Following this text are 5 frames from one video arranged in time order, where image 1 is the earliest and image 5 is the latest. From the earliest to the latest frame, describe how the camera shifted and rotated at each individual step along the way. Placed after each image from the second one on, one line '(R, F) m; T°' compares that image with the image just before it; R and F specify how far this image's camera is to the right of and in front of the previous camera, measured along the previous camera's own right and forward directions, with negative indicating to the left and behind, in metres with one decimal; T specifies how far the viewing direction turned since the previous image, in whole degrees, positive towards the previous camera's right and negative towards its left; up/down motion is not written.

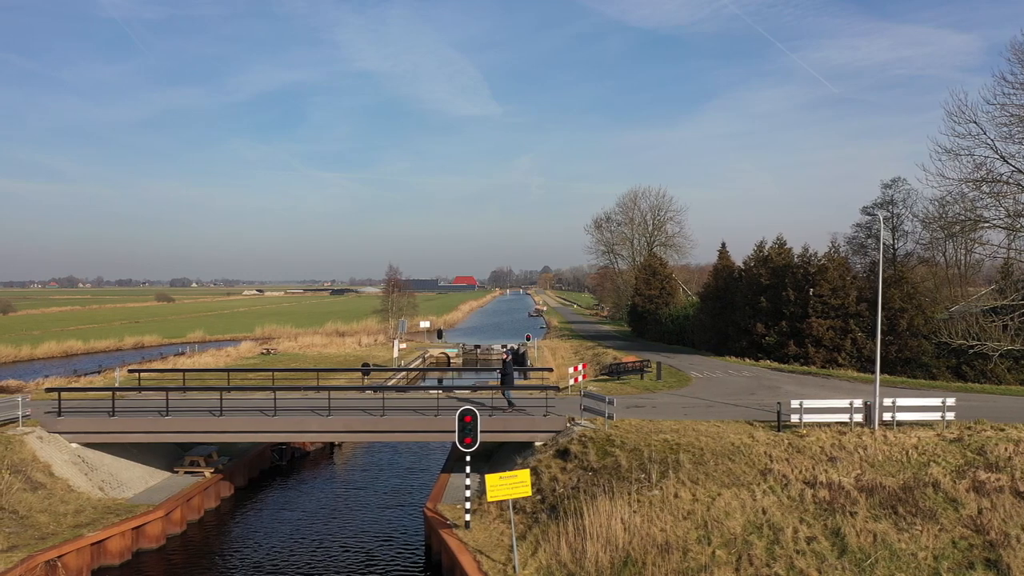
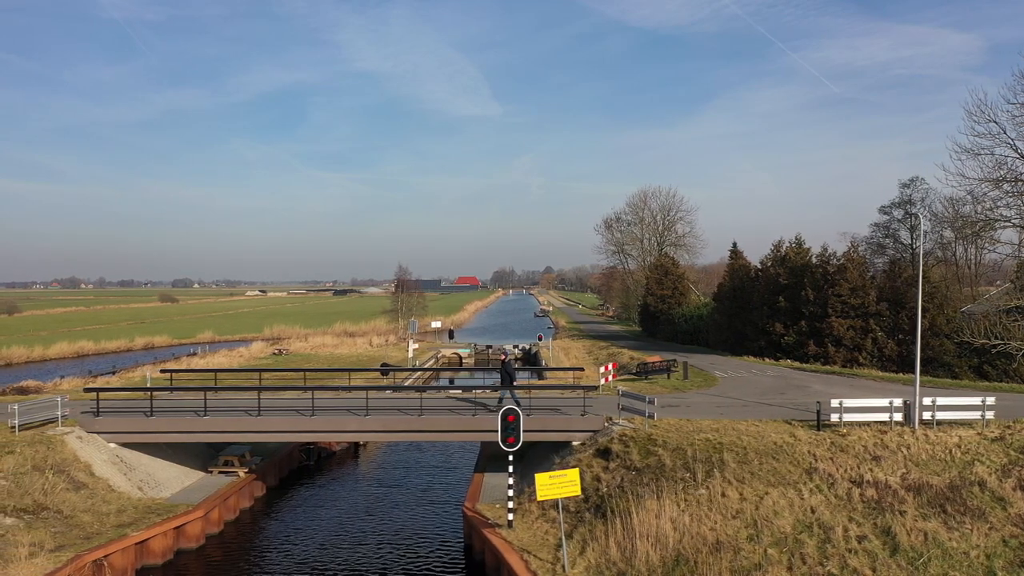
(-0.8, 0.0) m; 0°
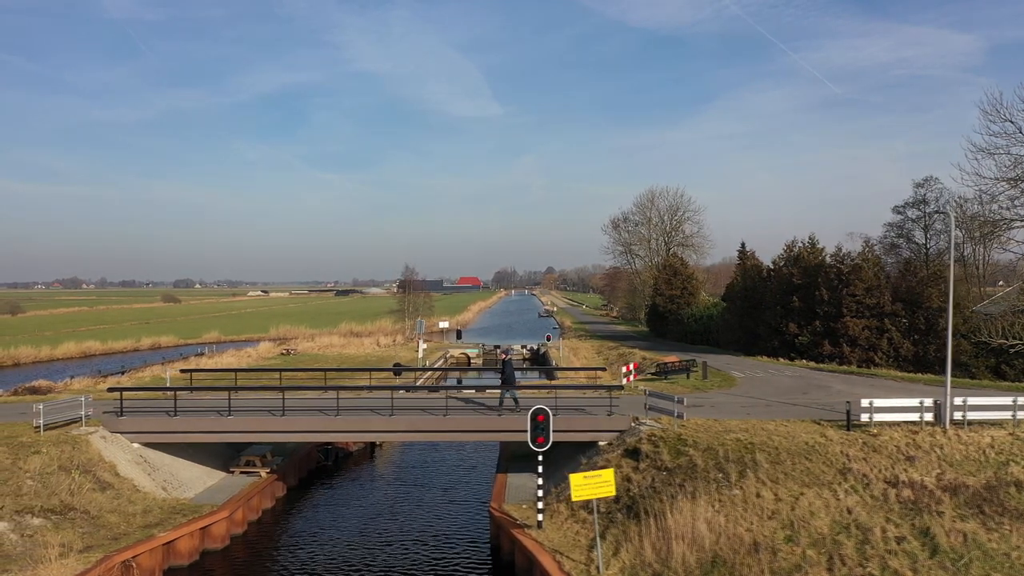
(-0.6, +0.1) m; 0°
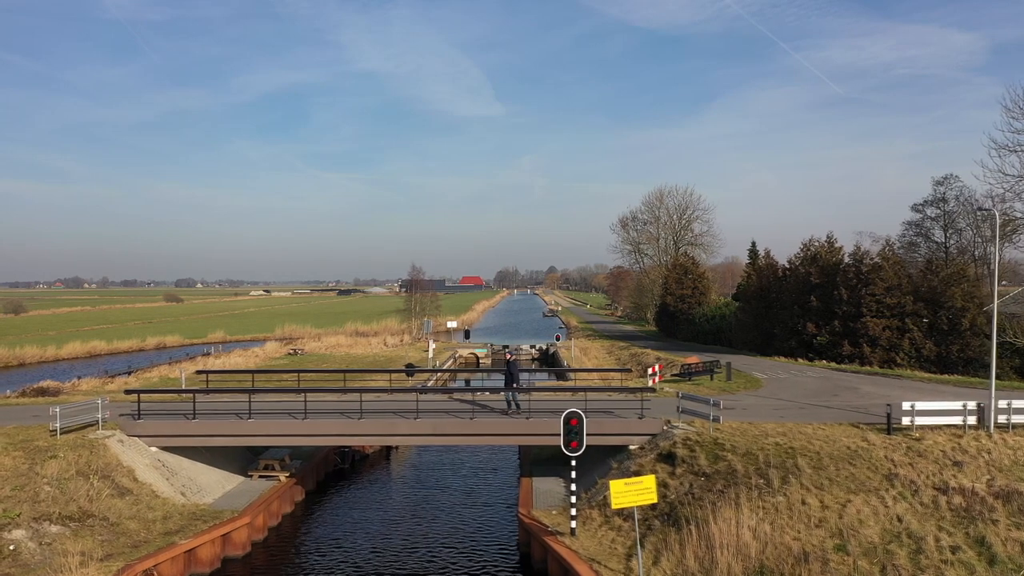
(-0.6, +0.4) m; 0°
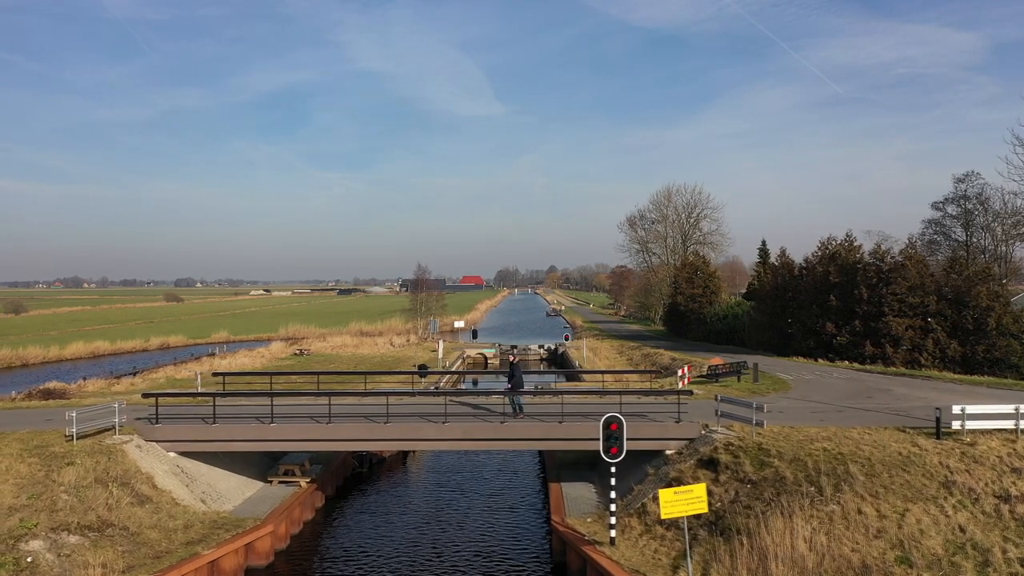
(-0.7, +0.5) m; 0°
